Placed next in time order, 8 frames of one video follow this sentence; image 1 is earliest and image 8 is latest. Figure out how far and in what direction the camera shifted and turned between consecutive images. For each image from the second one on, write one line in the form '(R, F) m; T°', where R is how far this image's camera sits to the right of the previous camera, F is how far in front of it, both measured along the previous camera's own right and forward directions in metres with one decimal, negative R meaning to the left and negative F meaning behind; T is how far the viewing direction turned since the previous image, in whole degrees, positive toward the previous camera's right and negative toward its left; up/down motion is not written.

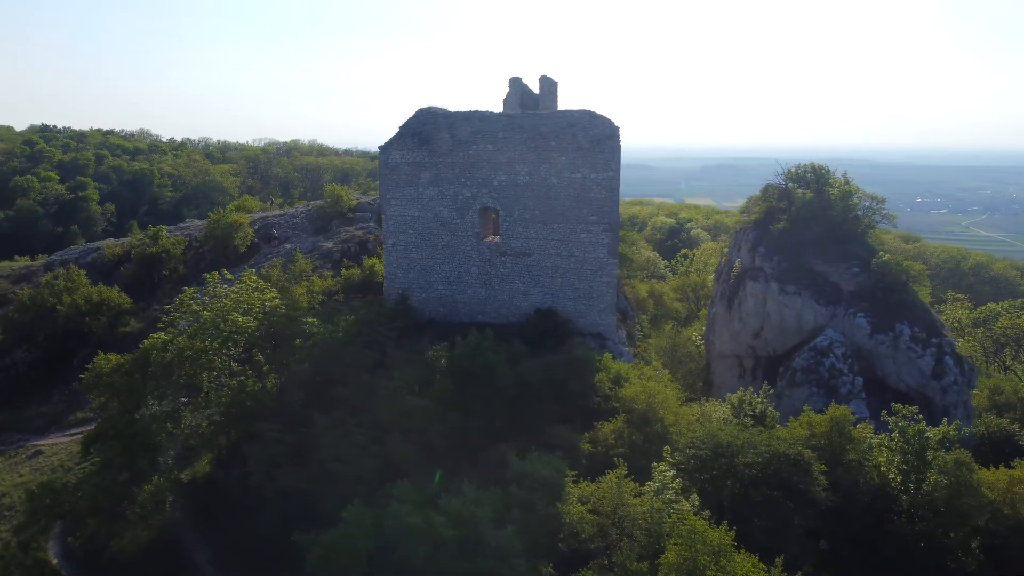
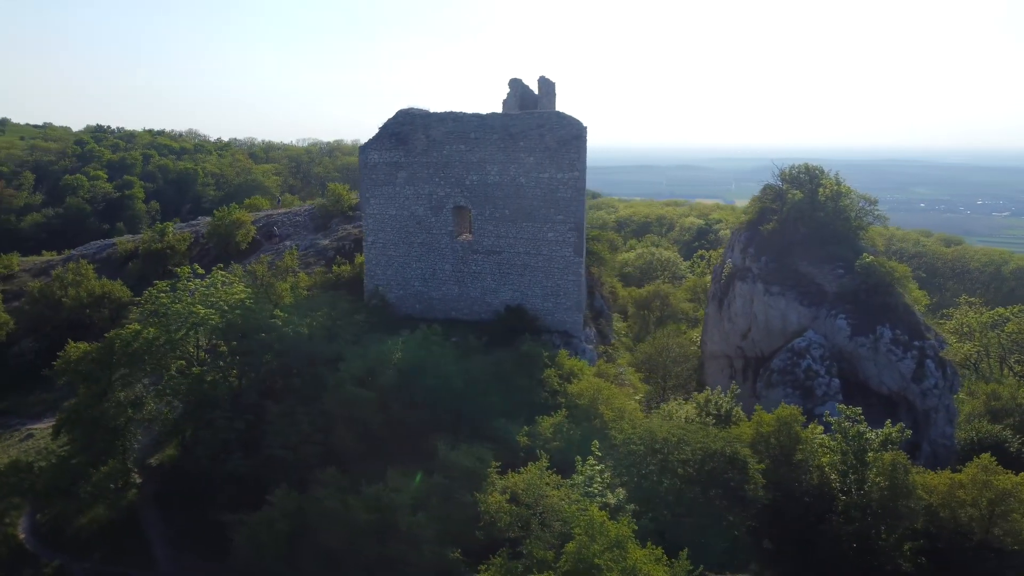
(+1.1, -0.2) m; -3°
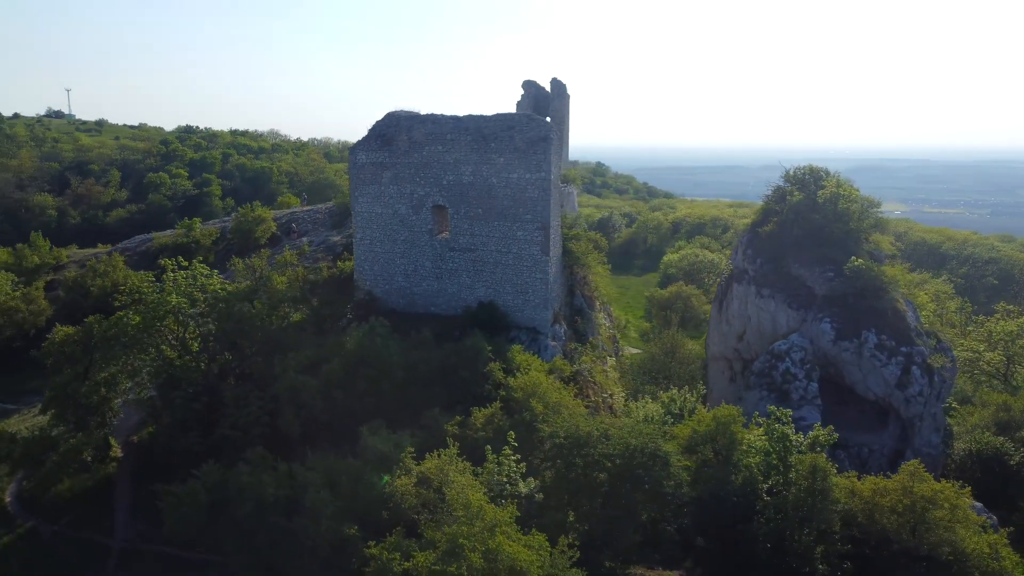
(+1.7, -0.3) m; -6°
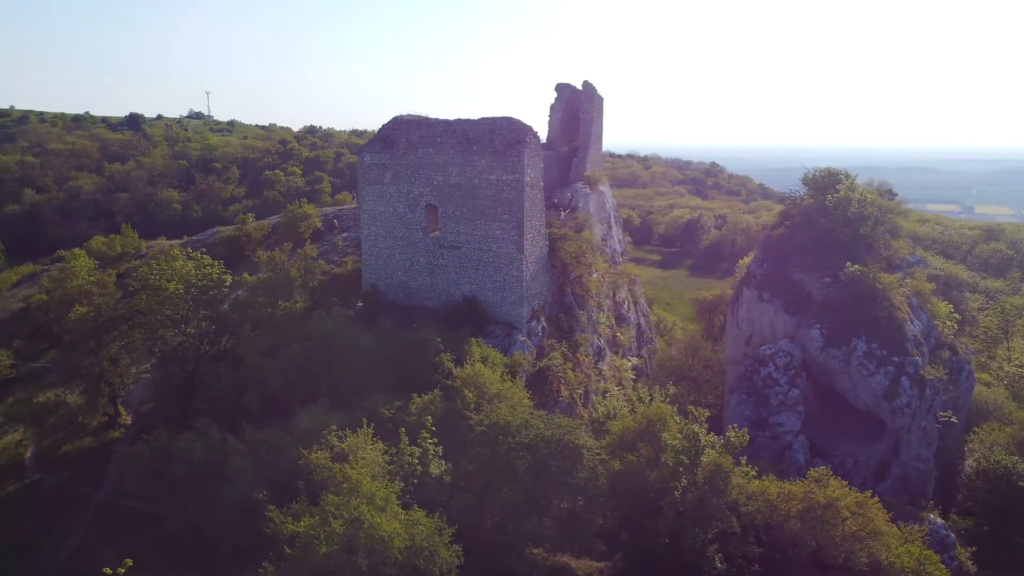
(+2.2, -0.4) m; -9°
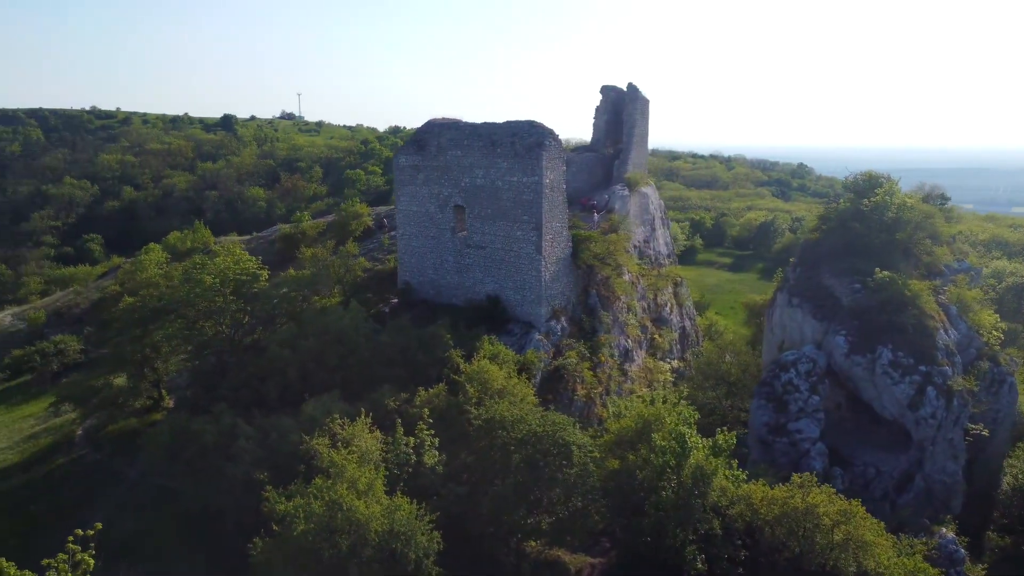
(+1.0, -0.2) m; -6°
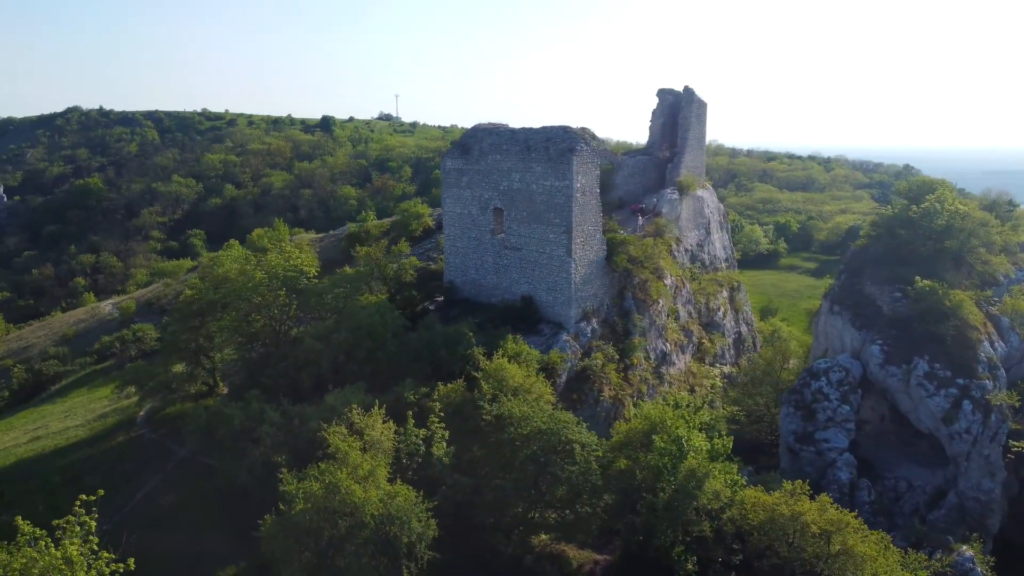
(+1.0, -0.3) m; -7°
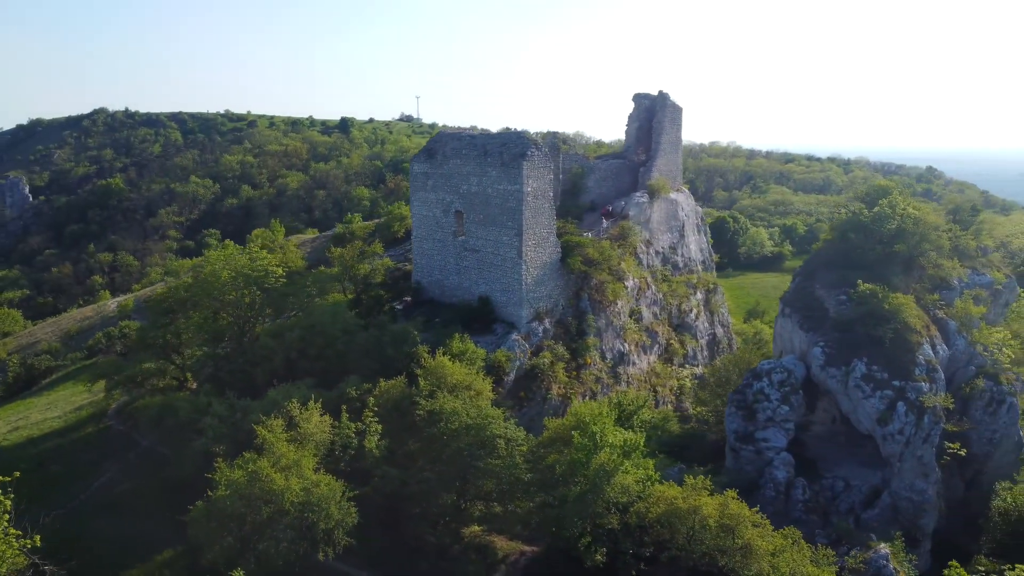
(+1.2, -0.4) m; -2°
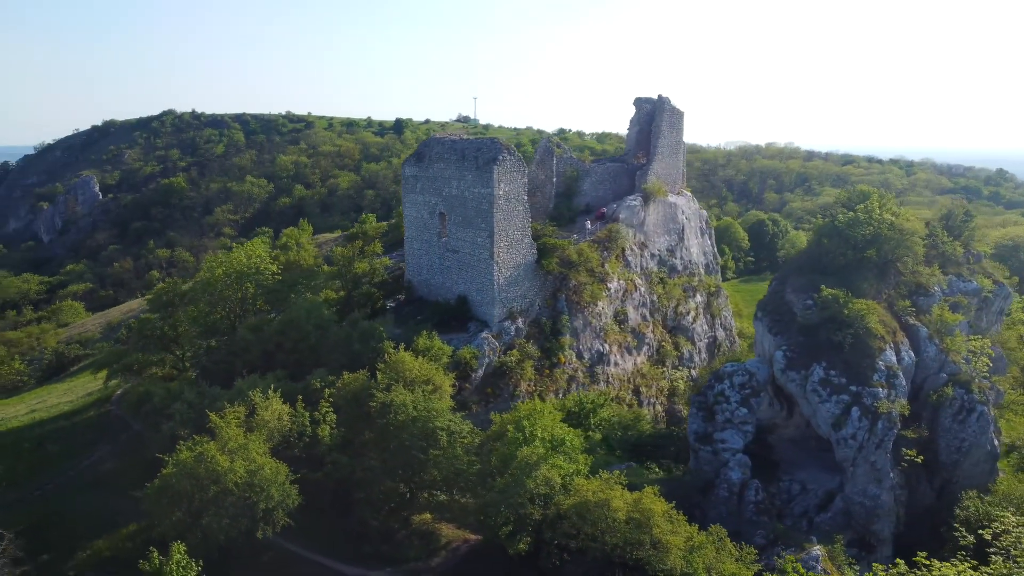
(+1.5, -0.4) m; -5°
